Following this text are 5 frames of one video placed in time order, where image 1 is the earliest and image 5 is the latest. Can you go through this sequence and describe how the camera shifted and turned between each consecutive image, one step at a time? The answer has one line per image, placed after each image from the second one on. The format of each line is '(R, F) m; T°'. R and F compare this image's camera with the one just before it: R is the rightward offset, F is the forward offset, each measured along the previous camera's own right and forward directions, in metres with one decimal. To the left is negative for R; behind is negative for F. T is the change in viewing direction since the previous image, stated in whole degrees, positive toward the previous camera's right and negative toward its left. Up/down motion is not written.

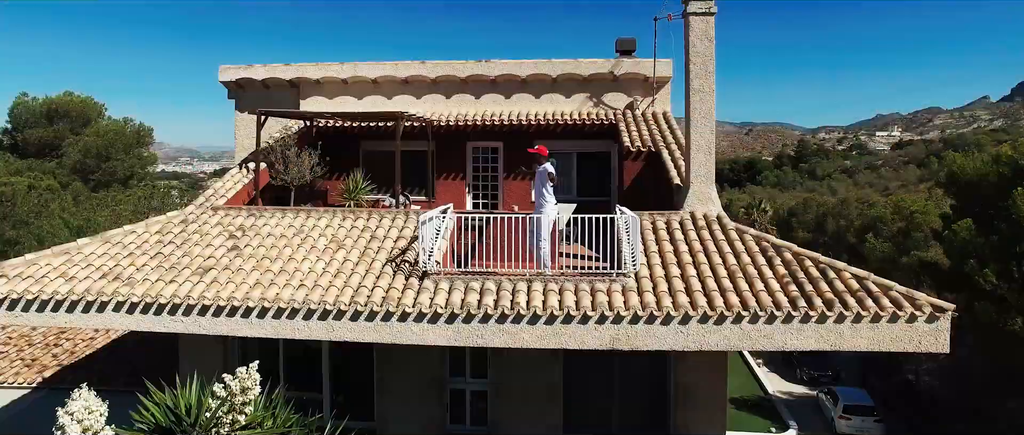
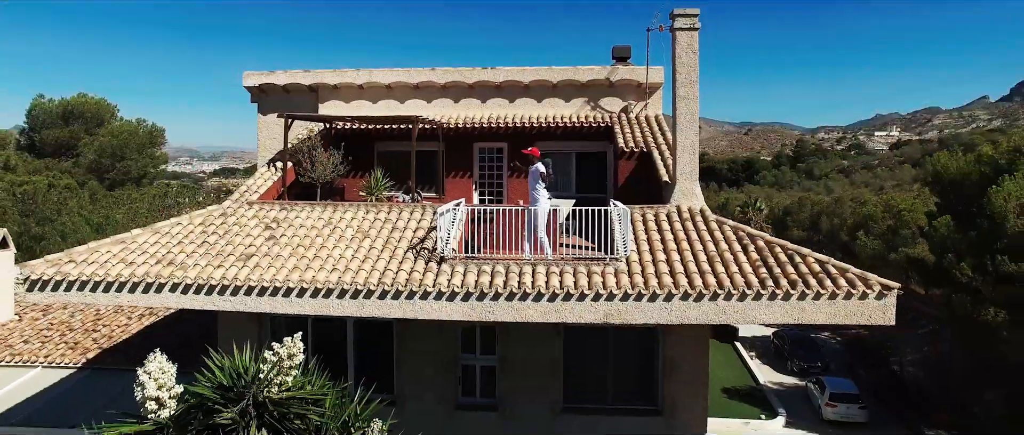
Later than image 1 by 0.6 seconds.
(-0.1, -1.0) m; 0°
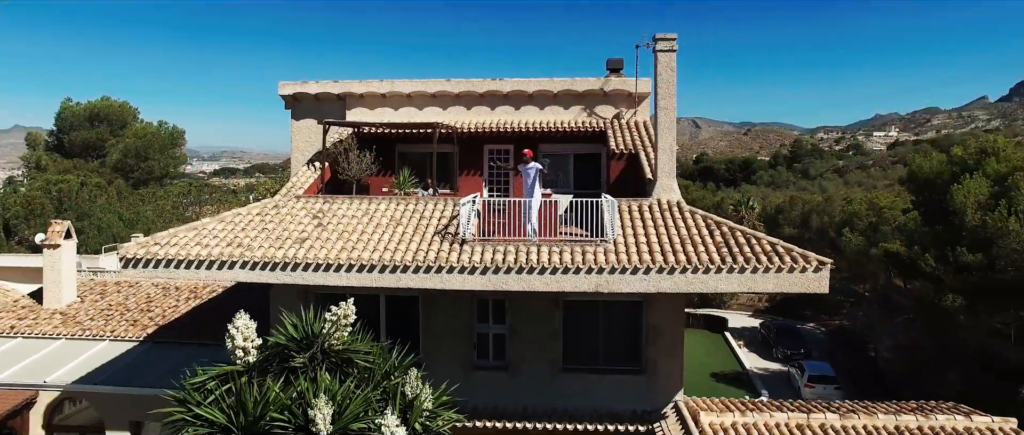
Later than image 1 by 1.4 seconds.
(-0.1, -1.7) m; 0°
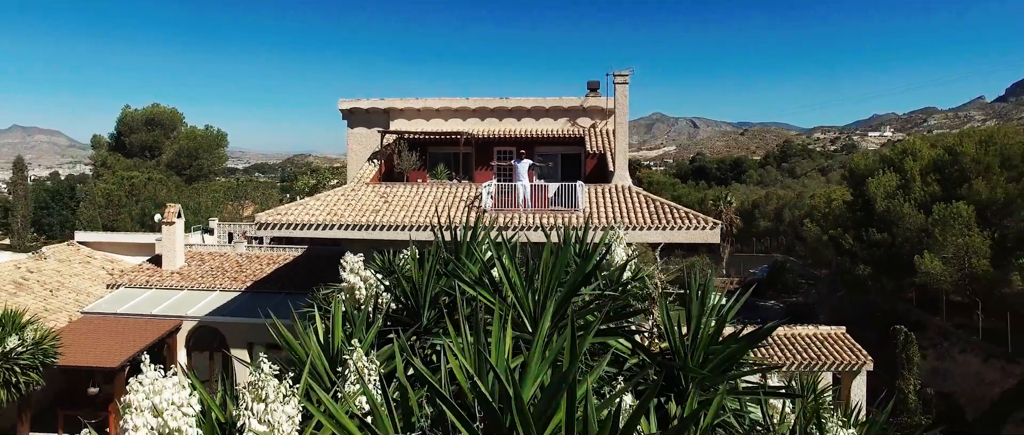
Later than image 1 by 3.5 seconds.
(-0.1, -4.9) m; 0°
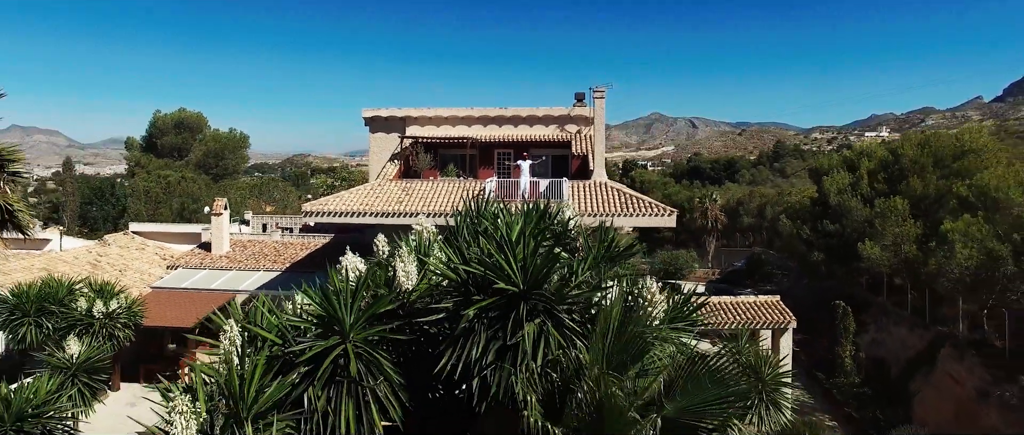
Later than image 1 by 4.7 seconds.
(+0.1, -3.3) m; 0°
